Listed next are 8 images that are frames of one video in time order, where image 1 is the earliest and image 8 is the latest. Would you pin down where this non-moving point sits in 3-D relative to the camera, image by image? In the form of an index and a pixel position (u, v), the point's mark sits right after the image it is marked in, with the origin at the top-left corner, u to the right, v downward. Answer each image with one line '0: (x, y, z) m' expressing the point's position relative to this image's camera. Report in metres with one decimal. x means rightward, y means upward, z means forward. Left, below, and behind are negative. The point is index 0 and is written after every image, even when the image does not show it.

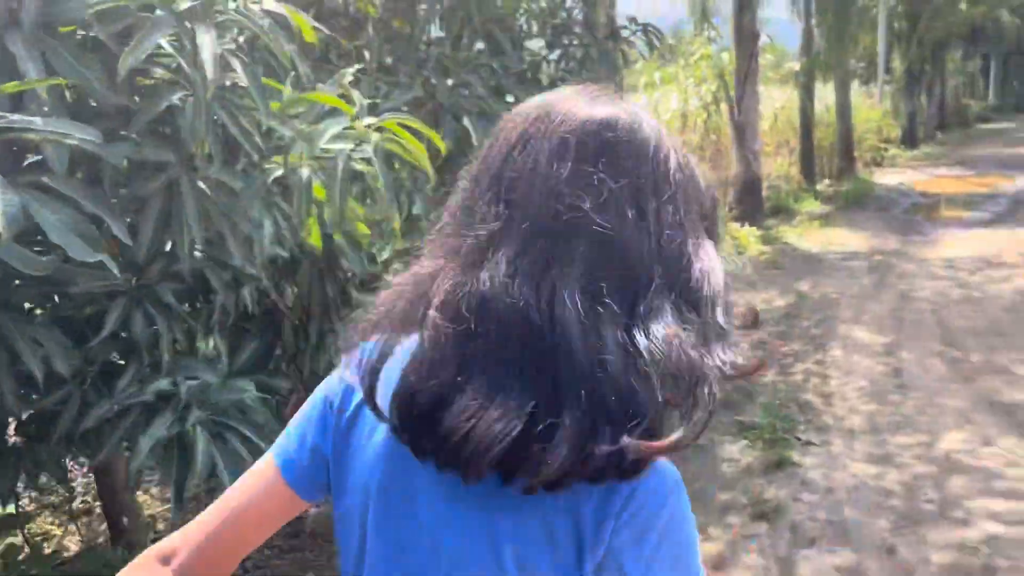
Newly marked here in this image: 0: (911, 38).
0: (+8.6, +5.4, +18.3) m
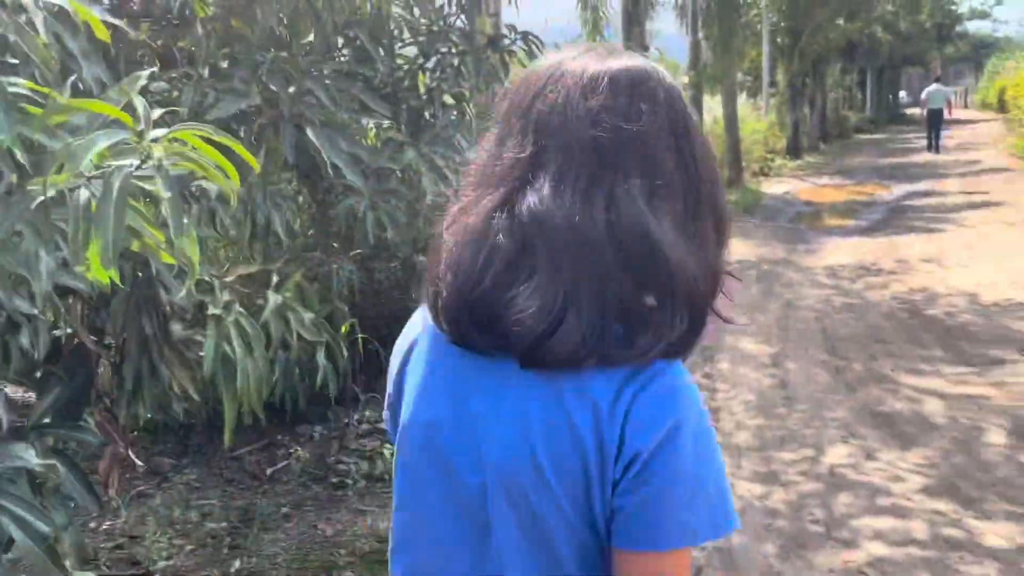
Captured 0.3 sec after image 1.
0: (+6.3, +5.2, +19.0) m
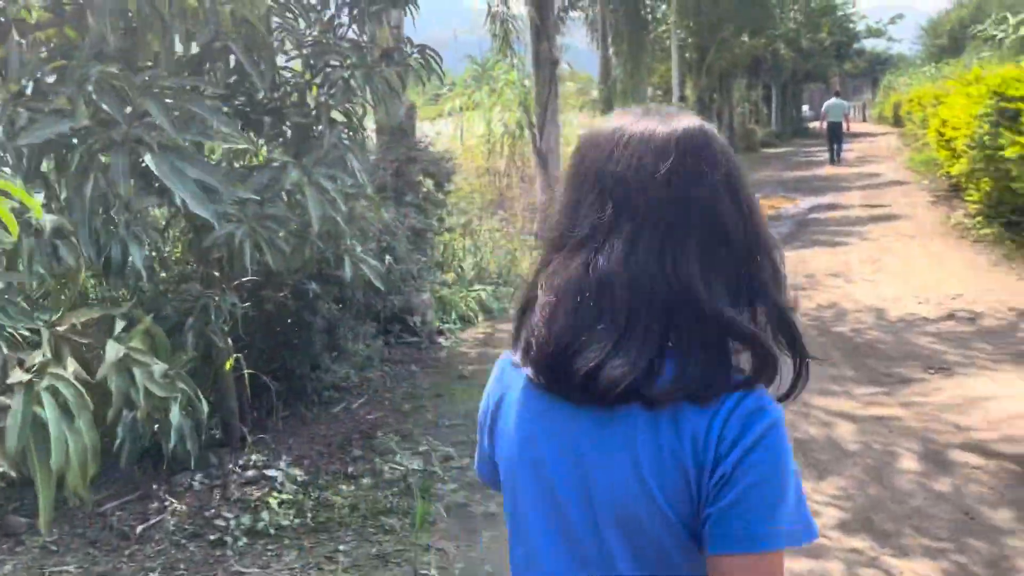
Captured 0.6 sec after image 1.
0: (+4.3, +5.0, +19.3) m
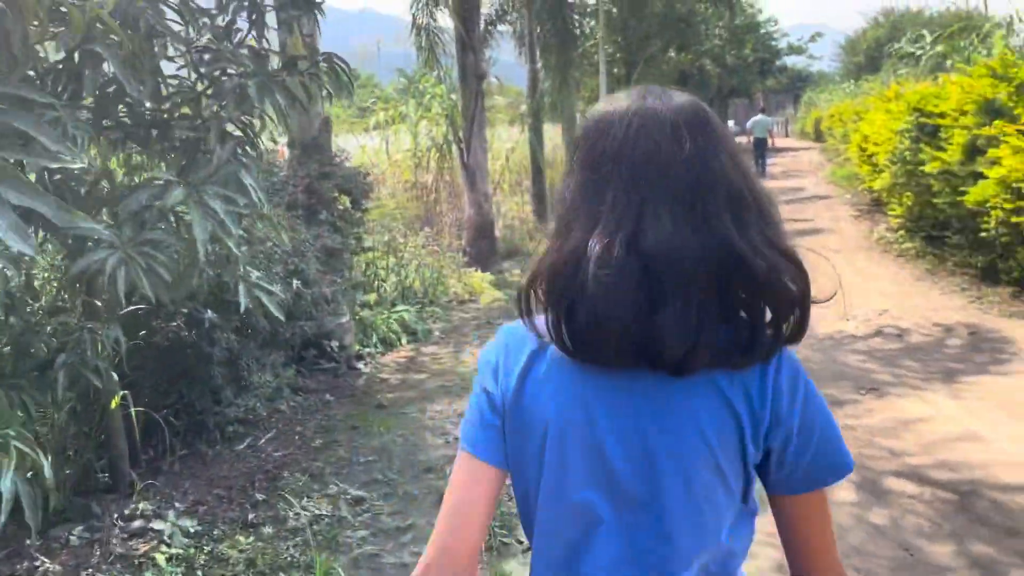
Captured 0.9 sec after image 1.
0: (+2.7, +4.7, +19.4) m
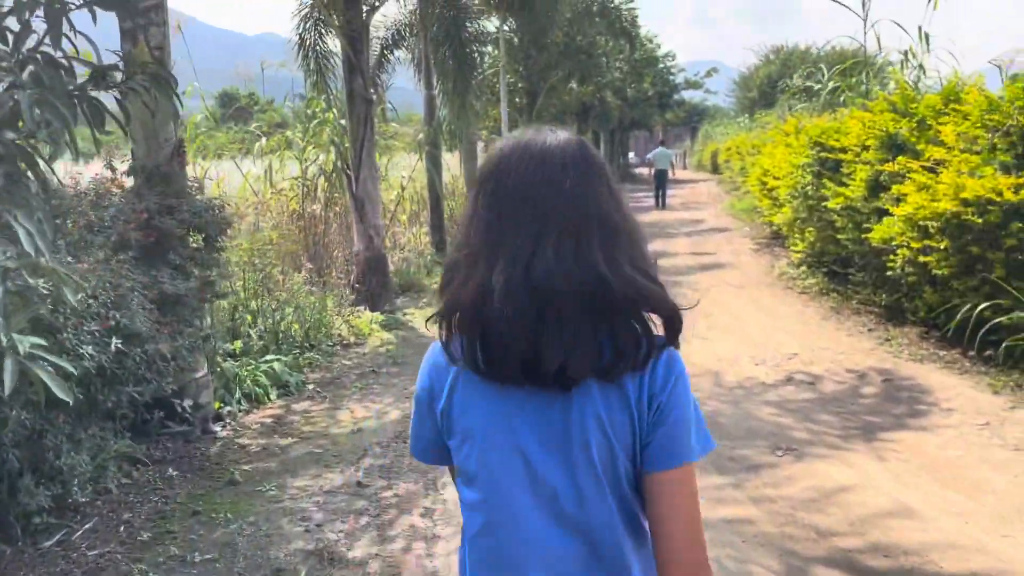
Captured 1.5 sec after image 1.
0: (+0.4, +3.9, +19.1) m
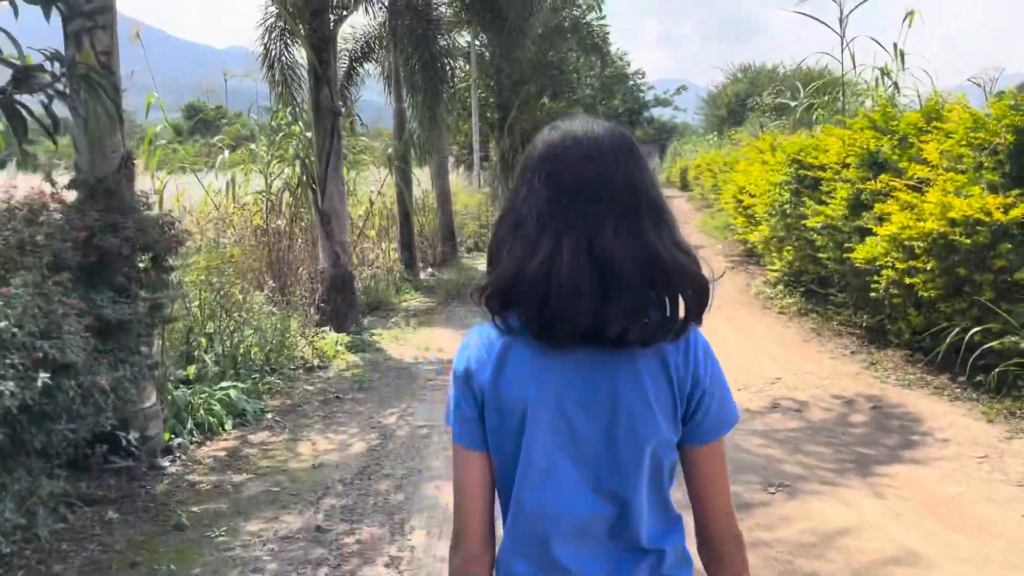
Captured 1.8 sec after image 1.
0: (-0.2, +3.6, +18.9) m
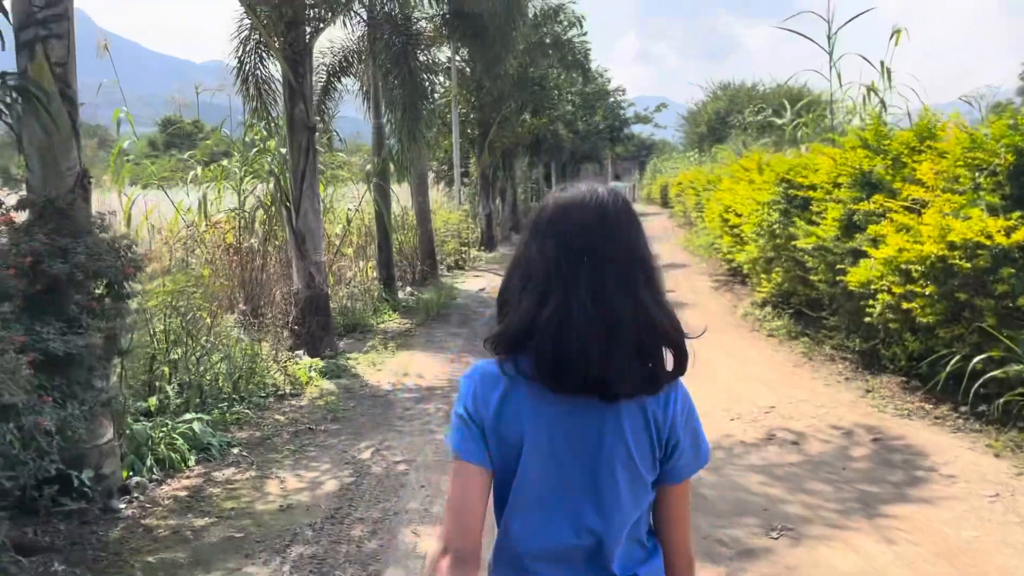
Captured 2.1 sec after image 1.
0: (-0.6, +3.2, +18.7) m
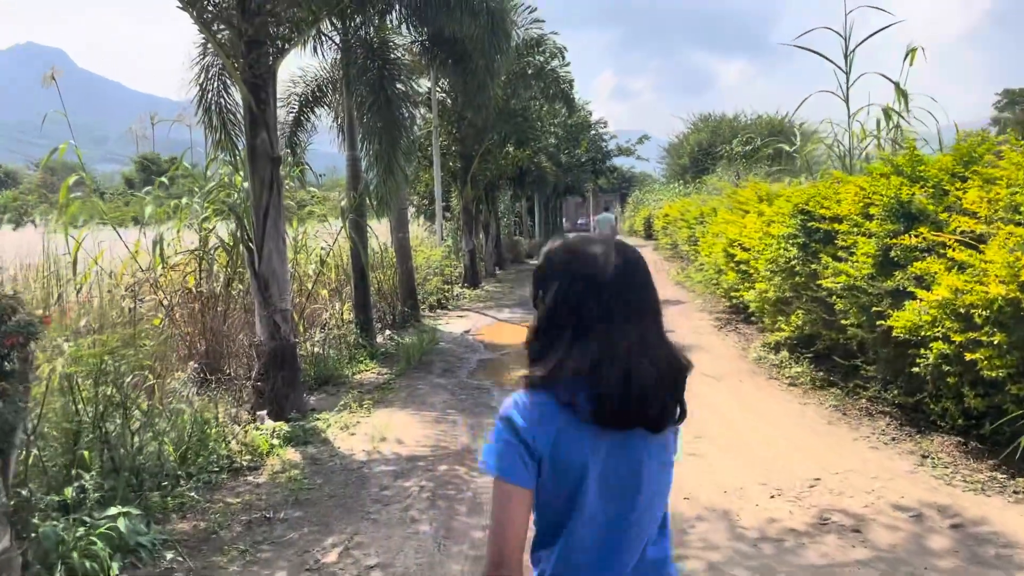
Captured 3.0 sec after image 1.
0: (-1.0, +2.3, +17.9) m
